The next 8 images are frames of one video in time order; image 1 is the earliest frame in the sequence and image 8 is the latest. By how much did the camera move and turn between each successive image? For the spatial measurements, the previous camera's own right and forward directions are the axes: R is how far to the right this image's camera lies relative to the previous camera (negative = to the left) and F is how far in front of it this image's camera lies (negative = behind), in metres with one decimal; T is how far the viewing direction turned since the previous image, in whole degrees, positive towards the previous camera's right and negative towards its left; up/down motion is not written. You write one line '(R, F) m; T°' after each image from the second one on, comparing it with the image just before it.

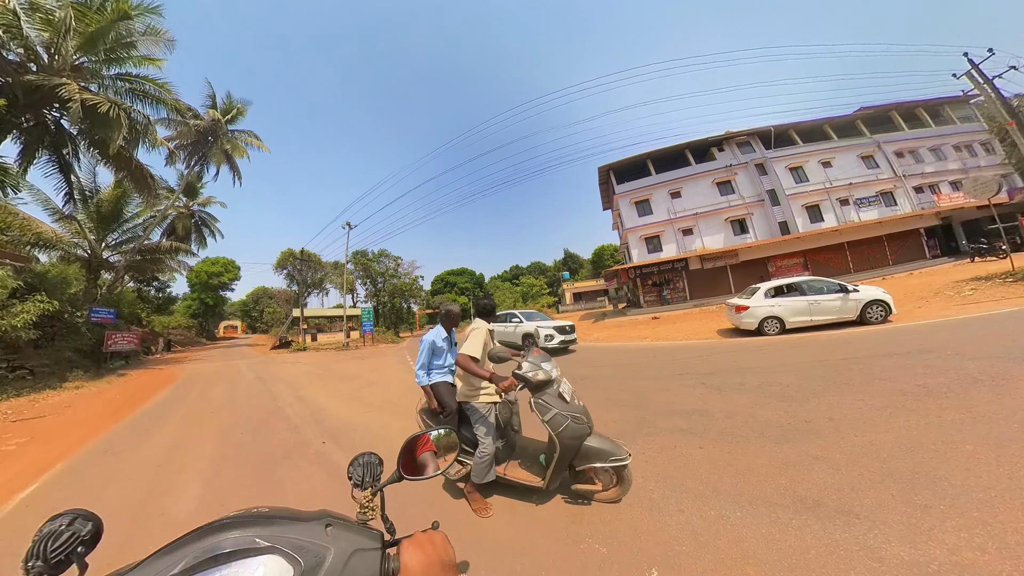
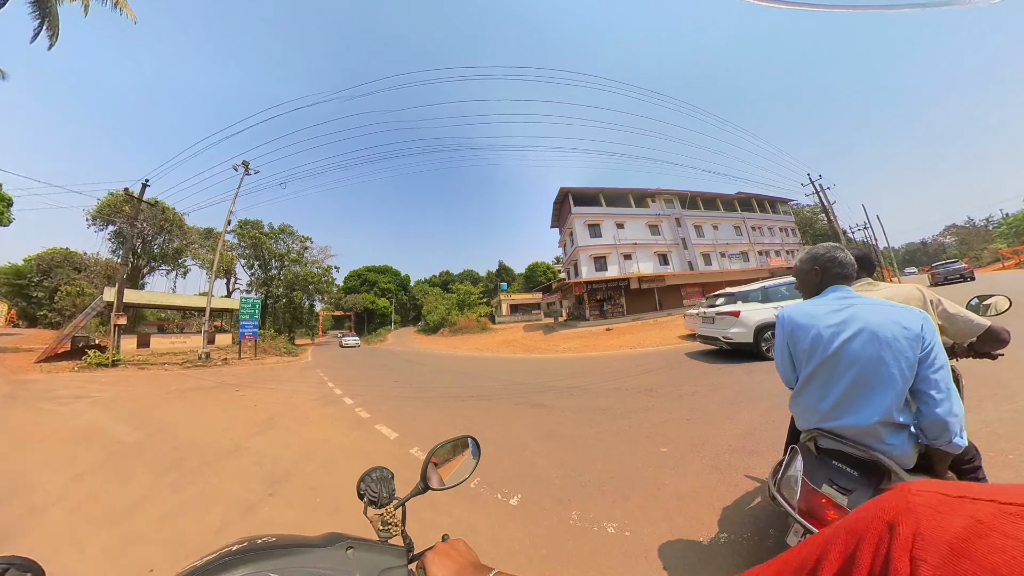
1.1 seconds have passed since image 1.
(-2.7, +1.5) m; +25°
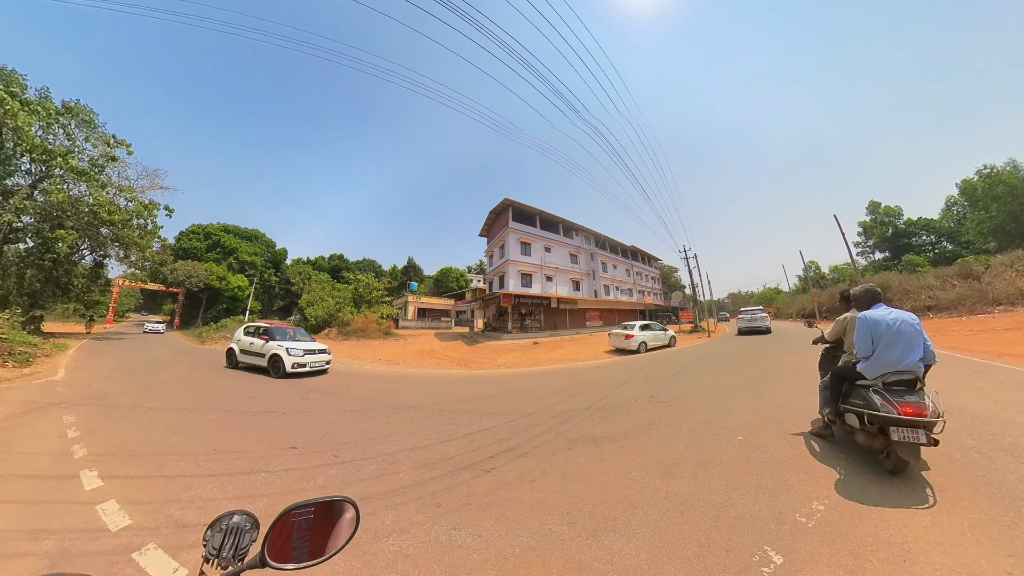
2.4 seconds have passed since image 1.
(-0.9, +1.6) m; +19°
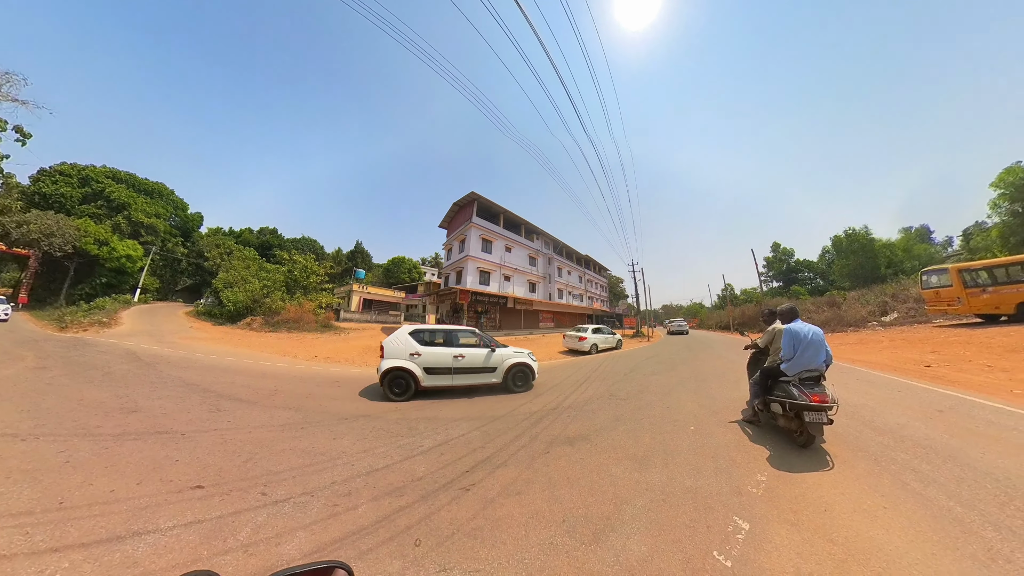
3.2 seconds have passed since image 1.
(-0.3, +0.4) m; +9°
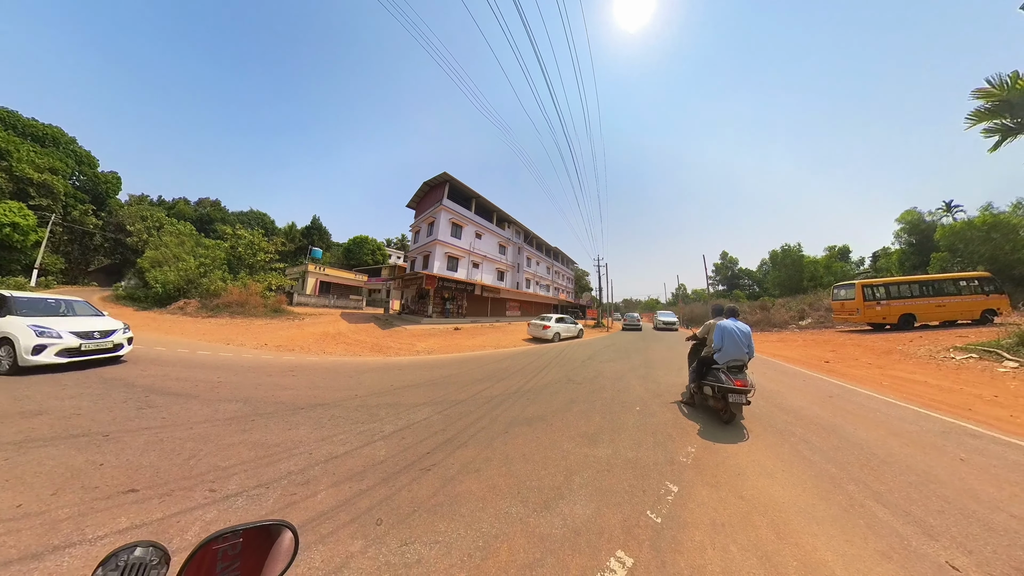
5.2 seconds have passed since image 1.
(0.0, -0.1) m; +6°
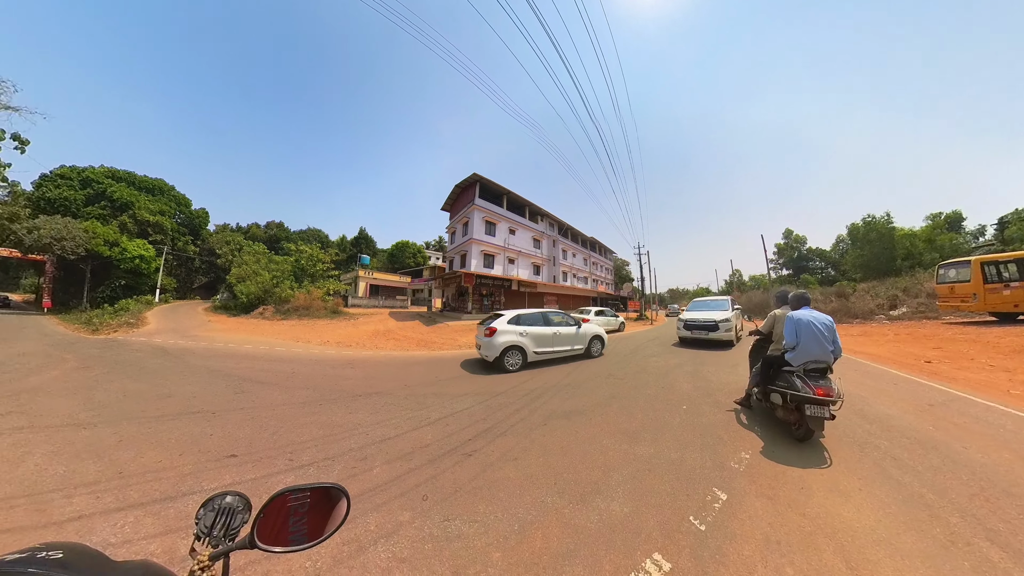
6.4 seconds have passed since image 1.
(+0.1, -0.1) m; -7°
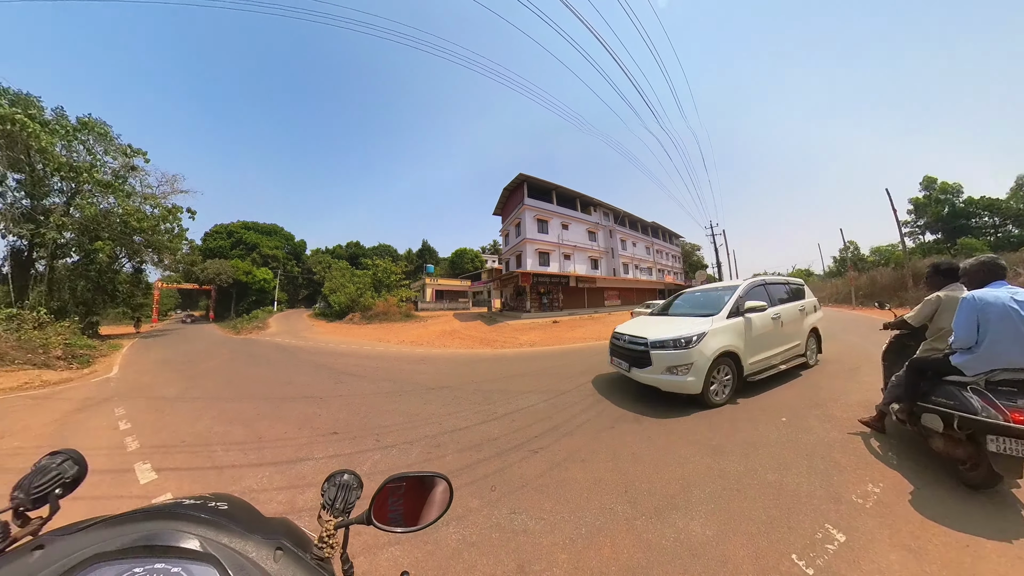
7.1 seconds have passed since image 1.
(+0.1, -0.1) m; -10°
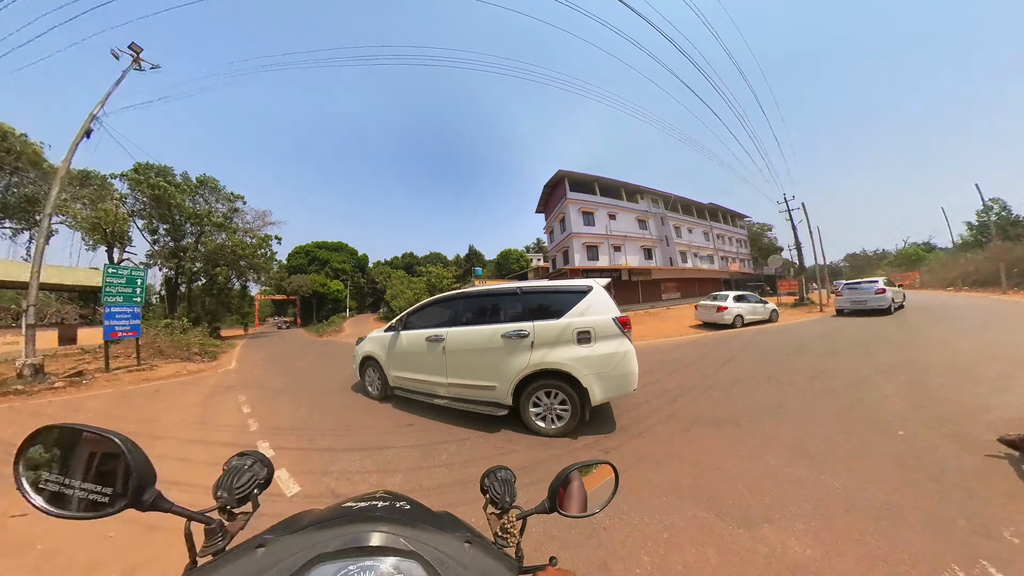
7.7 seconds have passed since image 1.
(0.0, -0.1) m; -8°
